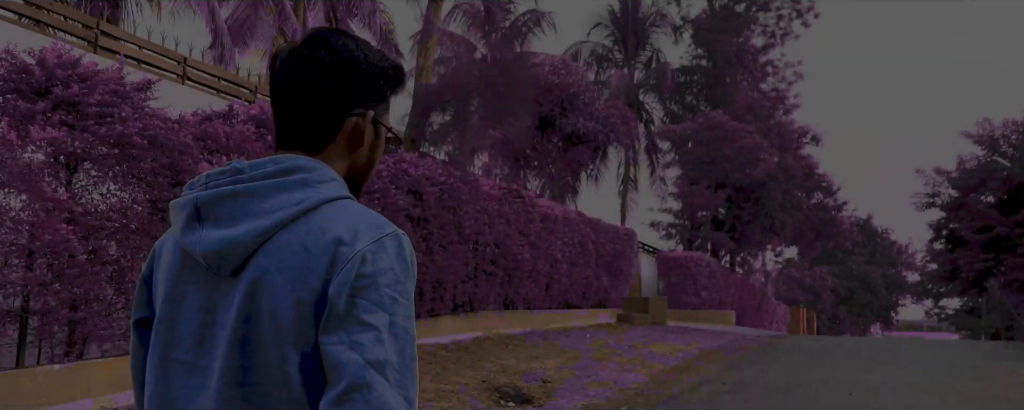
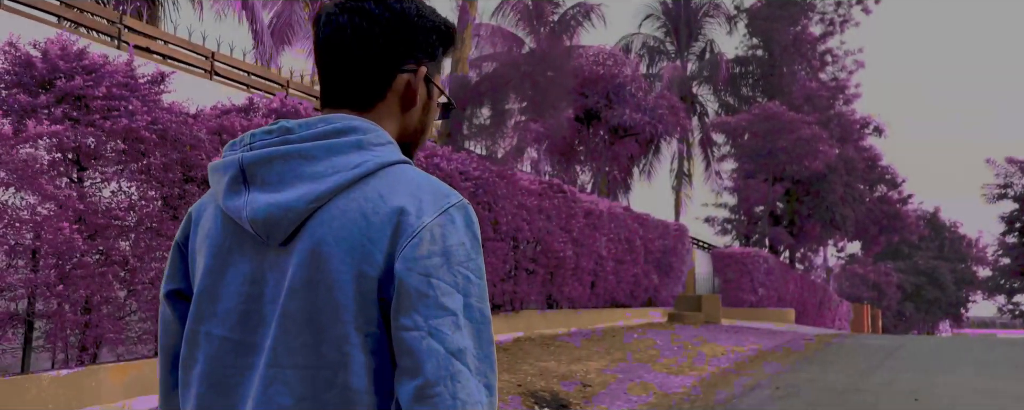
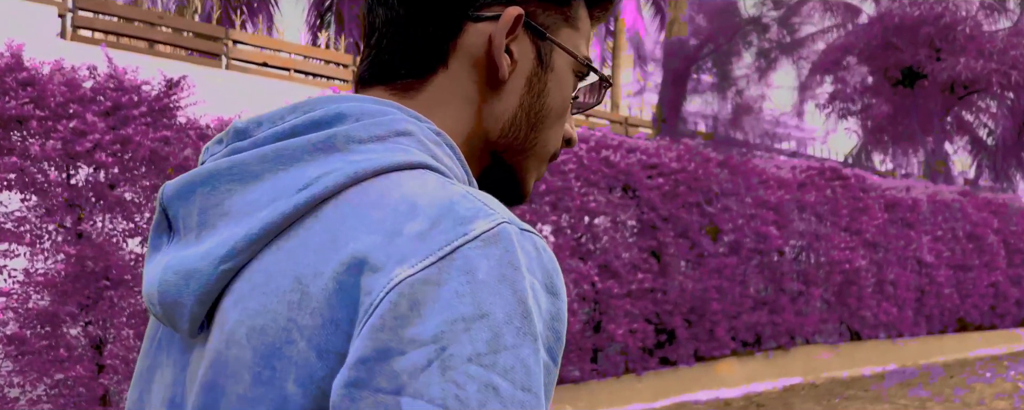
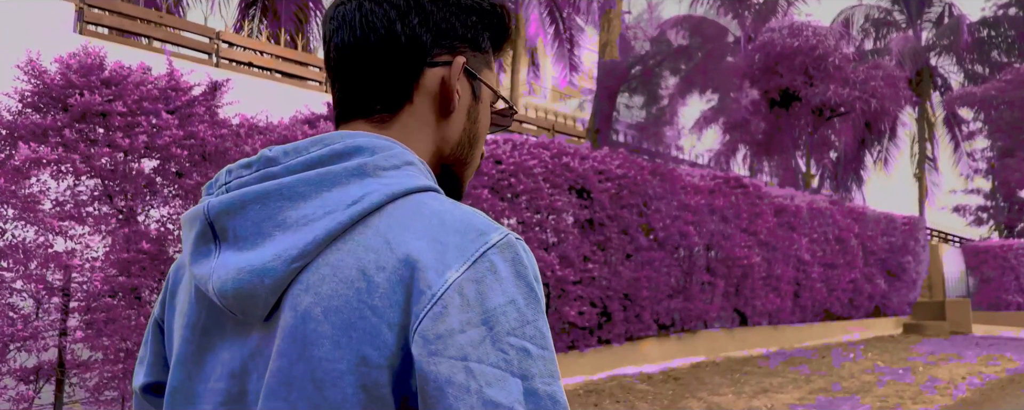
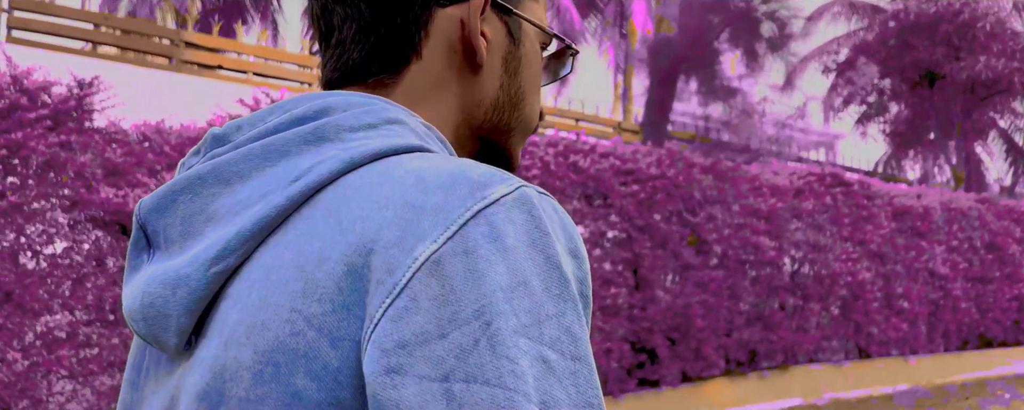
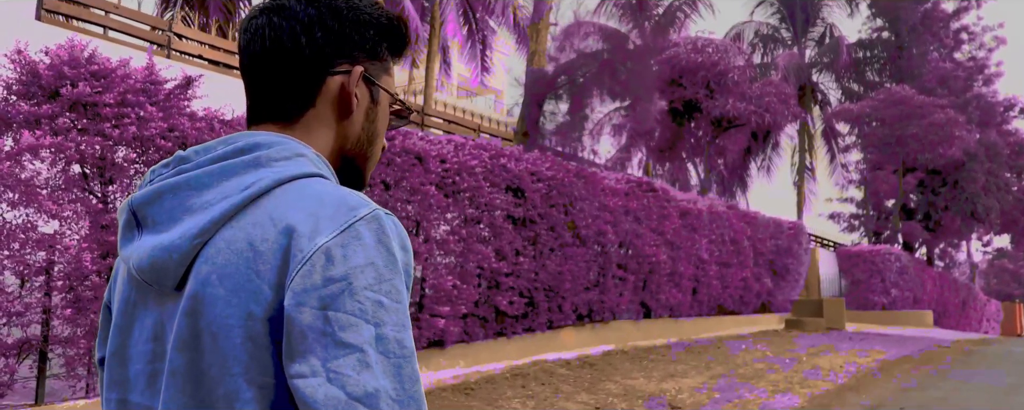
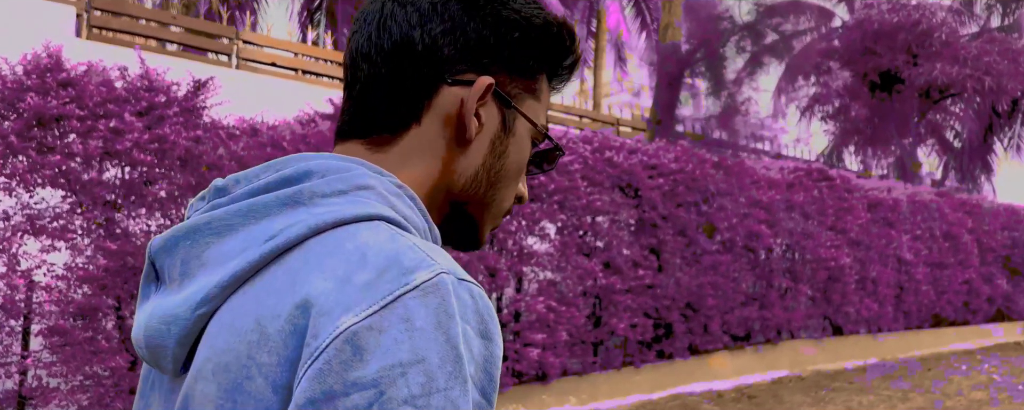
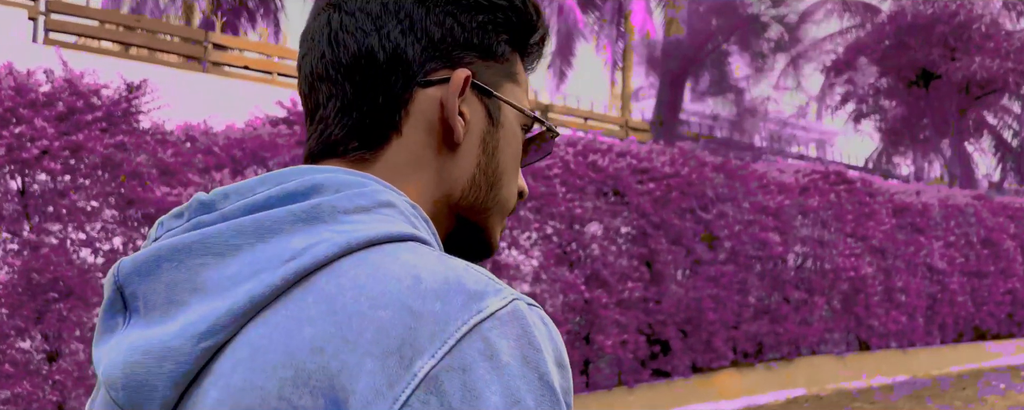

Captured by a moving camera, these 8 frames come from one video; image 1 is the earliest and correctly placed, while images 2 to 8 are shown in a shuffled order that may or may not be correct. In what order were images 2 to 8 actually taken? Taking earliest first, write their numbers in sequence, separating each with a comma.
2, 6, 4, 7, 3, 8, 5
